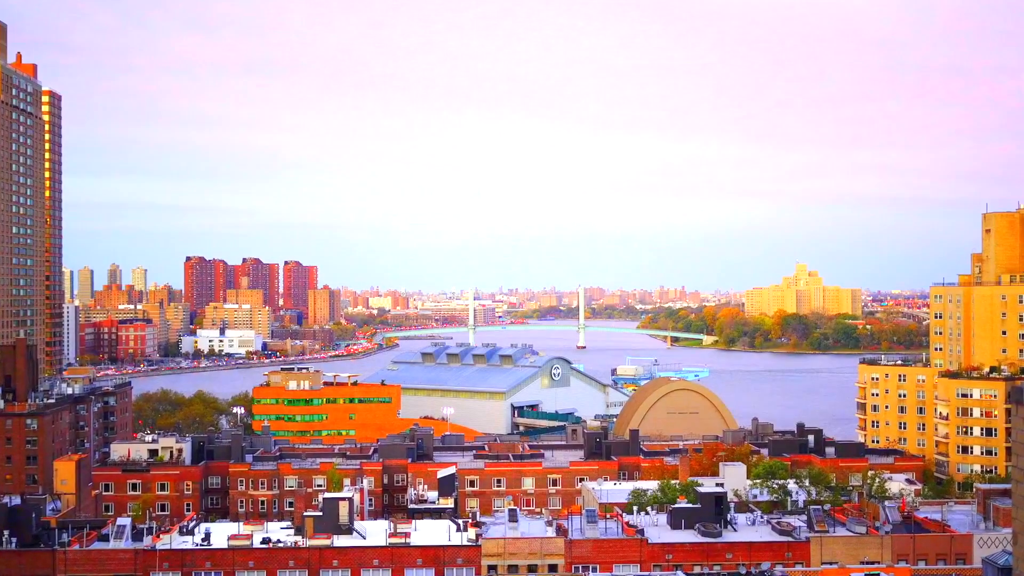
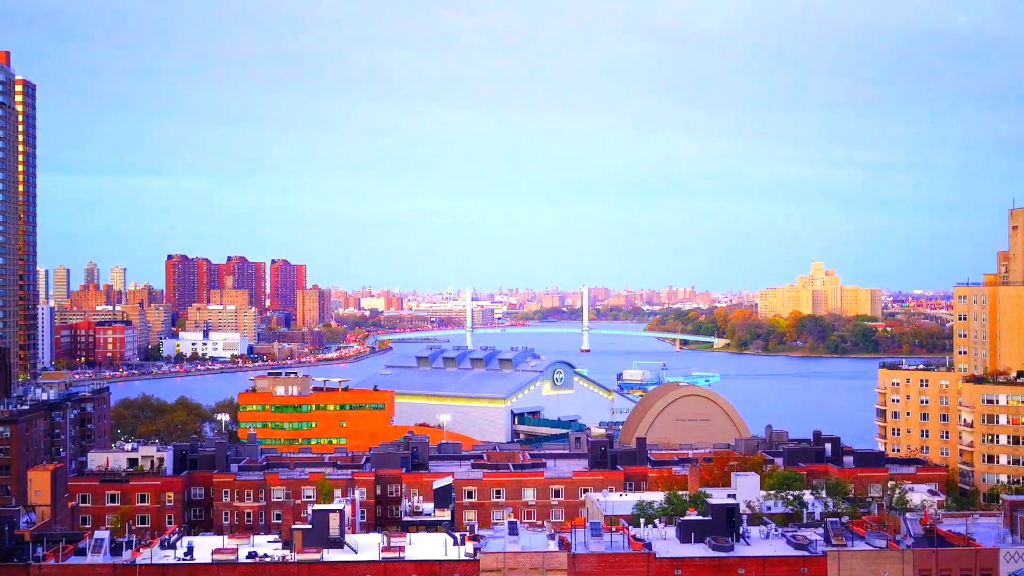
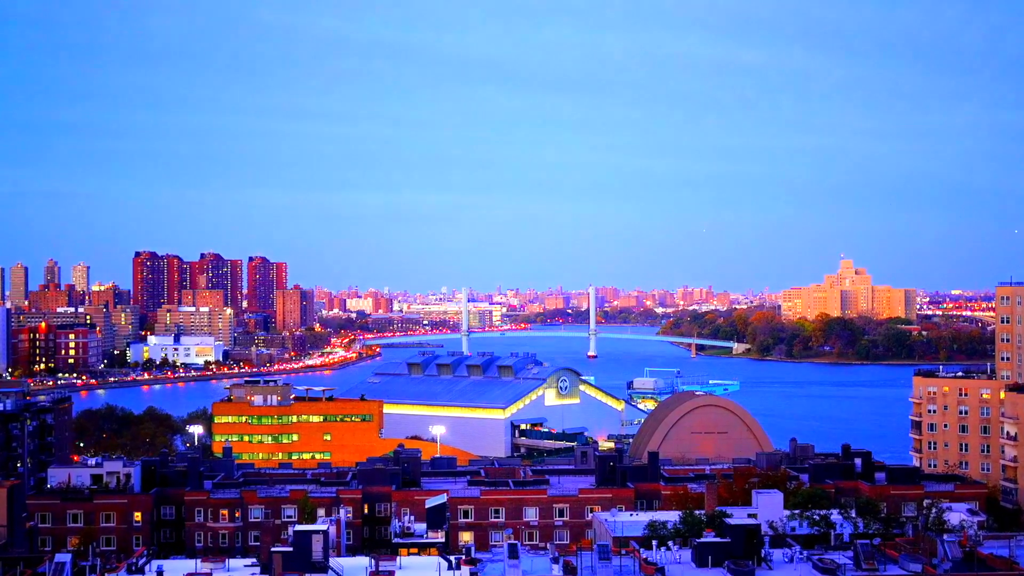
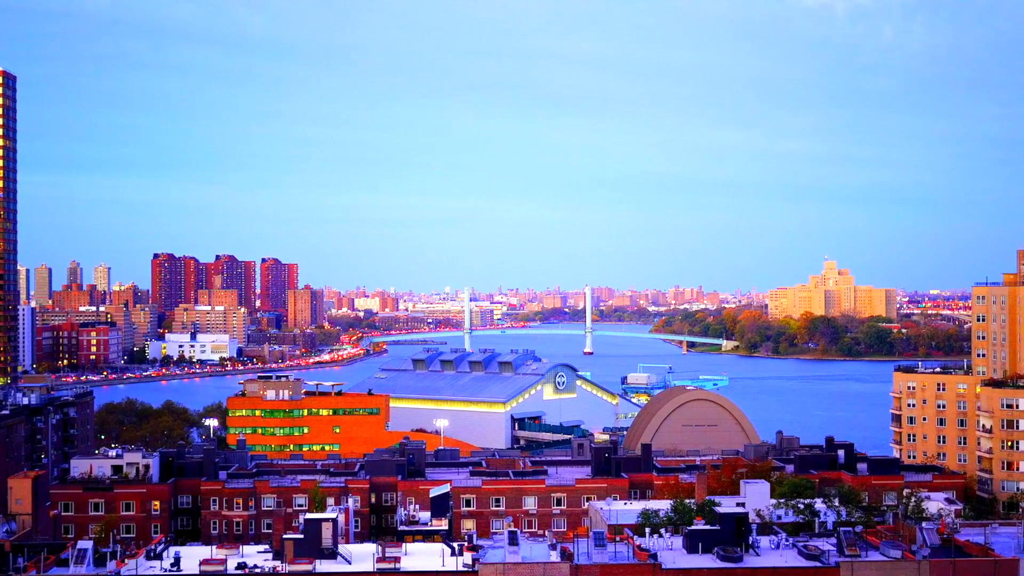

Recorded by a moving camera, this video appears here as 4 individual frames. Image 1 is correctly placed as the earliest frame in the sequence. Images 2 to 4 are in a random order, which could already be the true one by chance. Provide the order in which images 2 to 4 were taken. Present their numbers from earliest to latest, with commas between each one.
2, 4, 3
